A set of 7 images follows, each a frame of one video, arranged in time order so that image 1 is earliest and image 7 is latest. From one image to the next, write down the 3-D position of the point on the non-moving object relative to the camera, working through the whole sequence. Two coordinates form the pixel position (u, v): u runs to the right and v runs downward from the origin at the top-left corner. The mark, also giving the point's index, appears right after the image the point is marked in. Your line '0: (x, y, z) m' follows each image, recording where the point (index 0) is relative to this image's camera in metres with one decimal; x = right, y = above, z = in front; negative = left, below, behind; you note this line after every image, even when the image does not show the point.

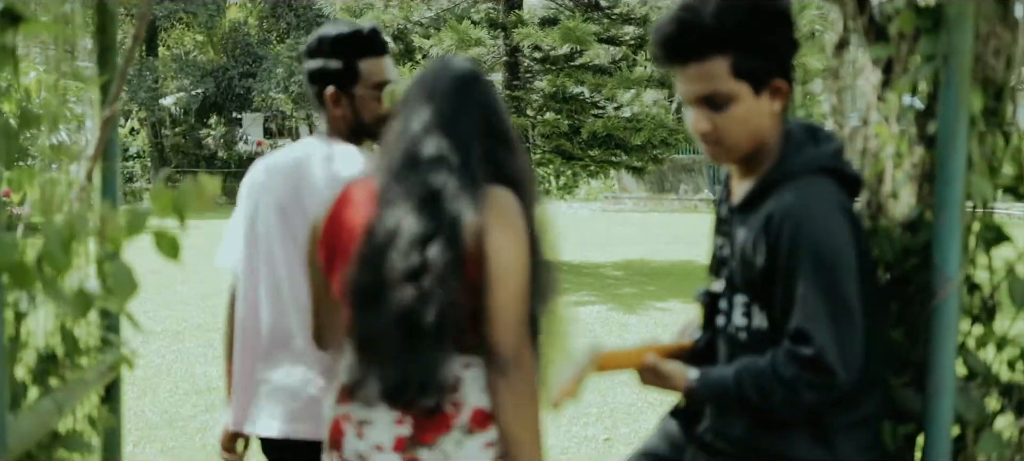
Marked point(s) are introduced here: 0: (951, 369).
0: (+0.7, -0.2, +1.7) m
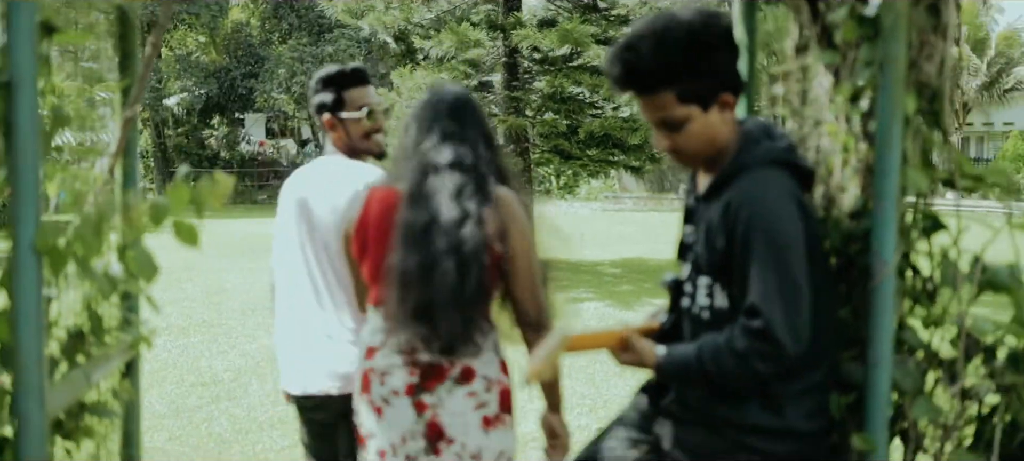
0: (+0.7, -0.2, +1.8) m
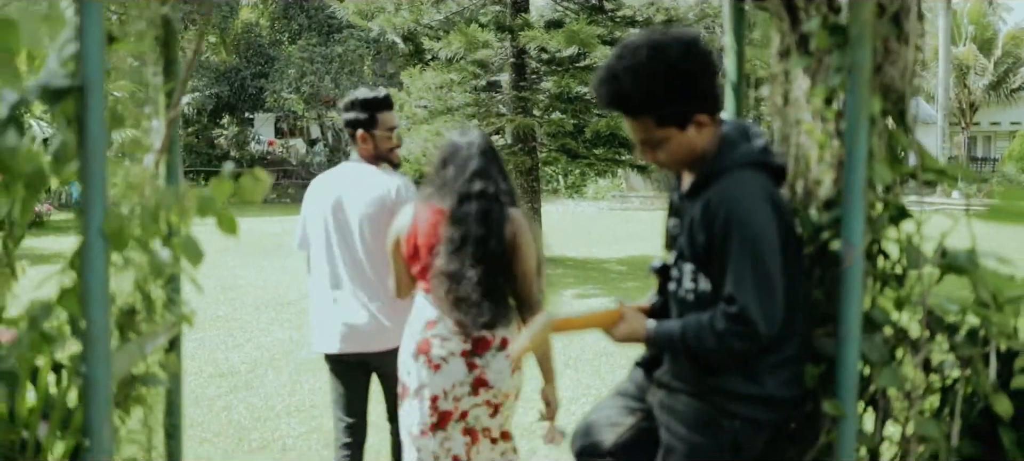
0: (+0.7, -0.2, +2.1) m
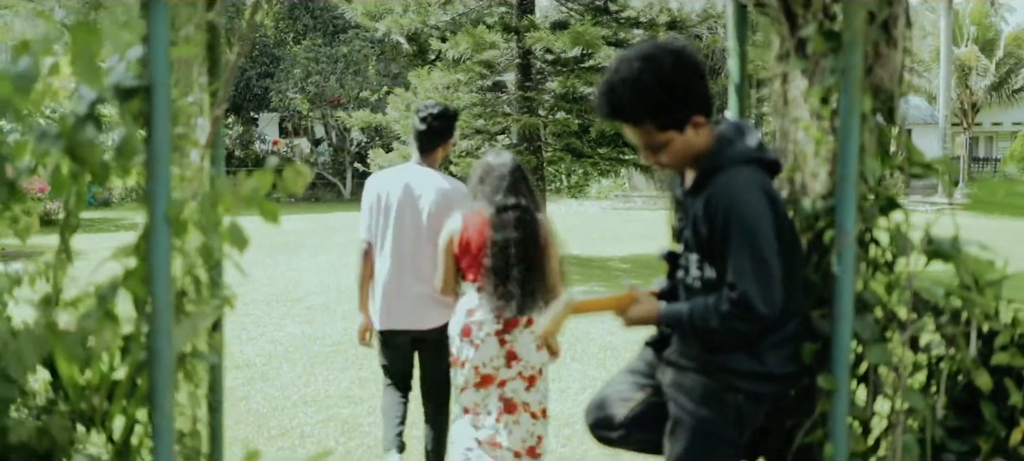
0: (+0.7, -0.2, +2.3) m
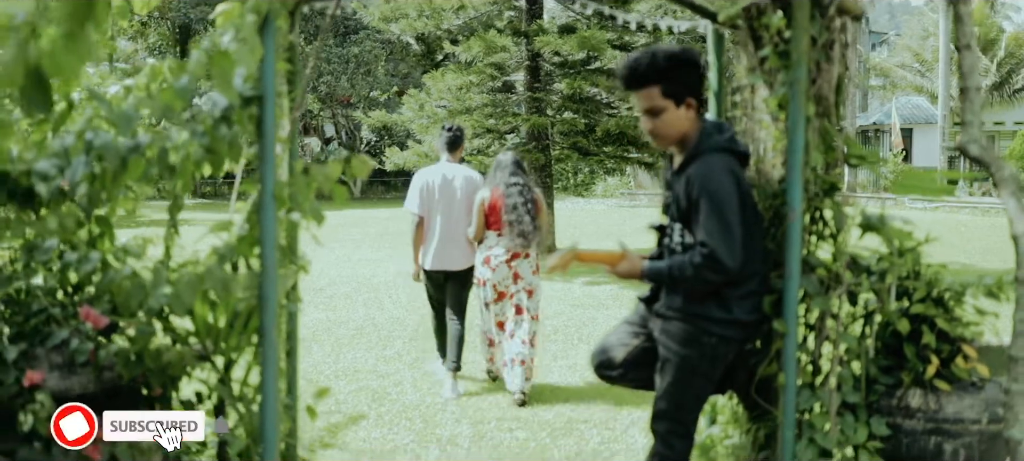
0: (+0.8, -0.1, +2.9) m
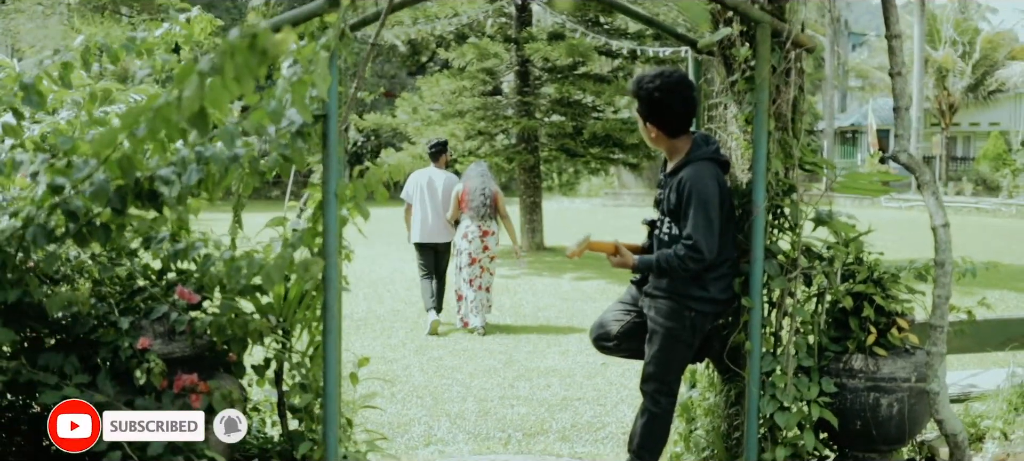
0: (+0.8, -0.1, +3.5) m
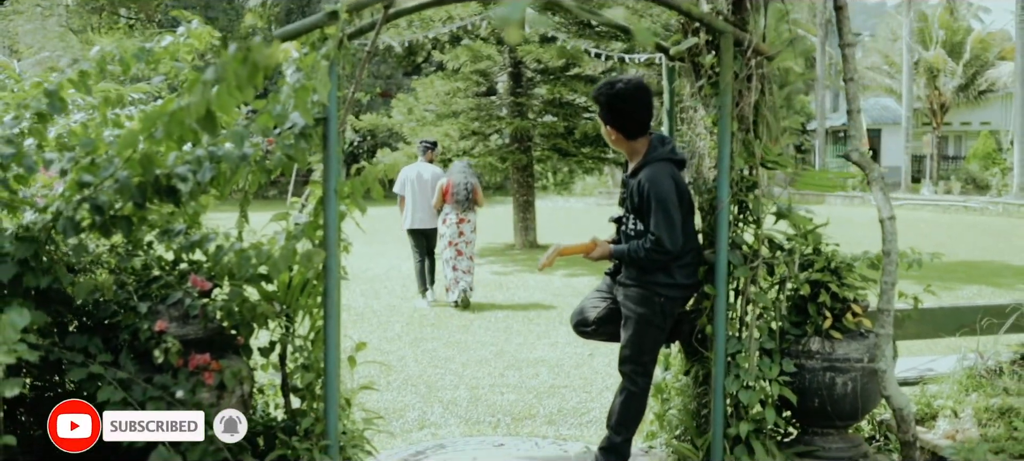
0: (+0.8, 0.0, +3.8) m
